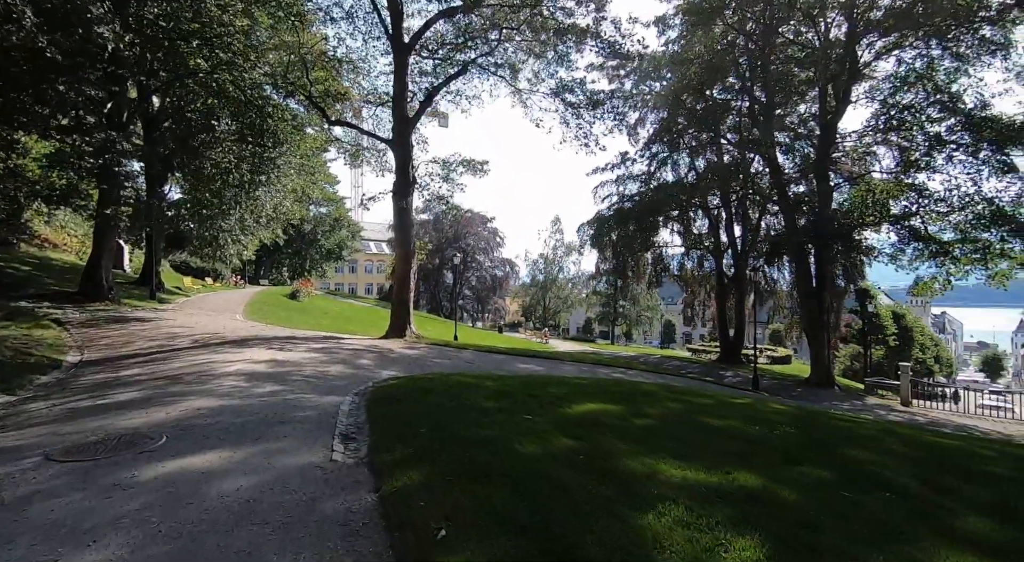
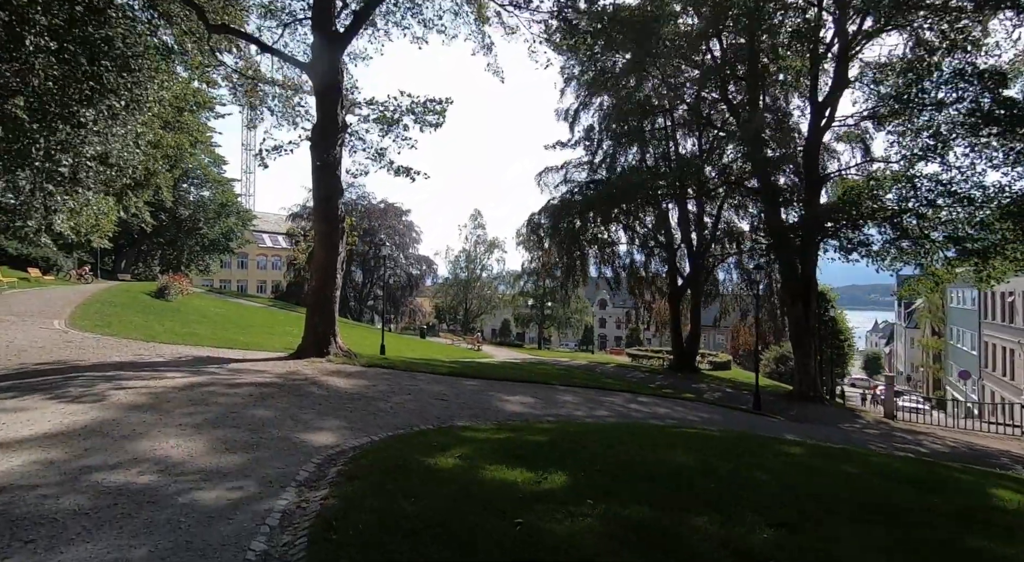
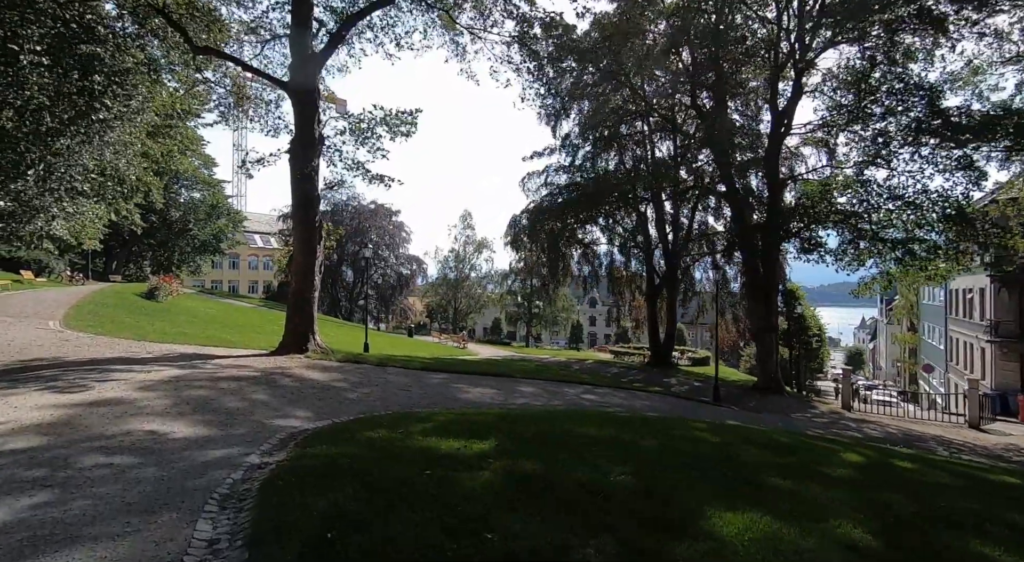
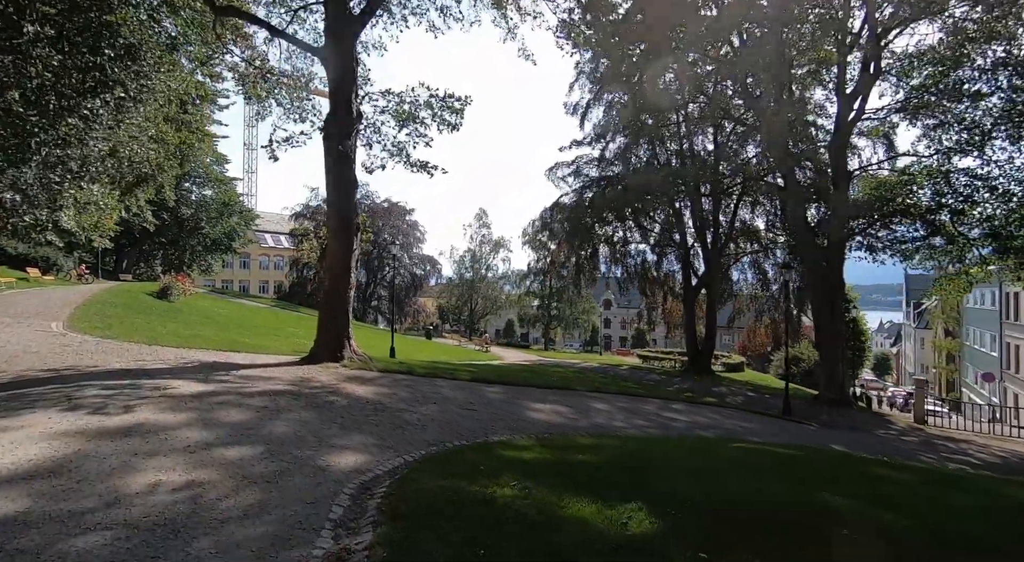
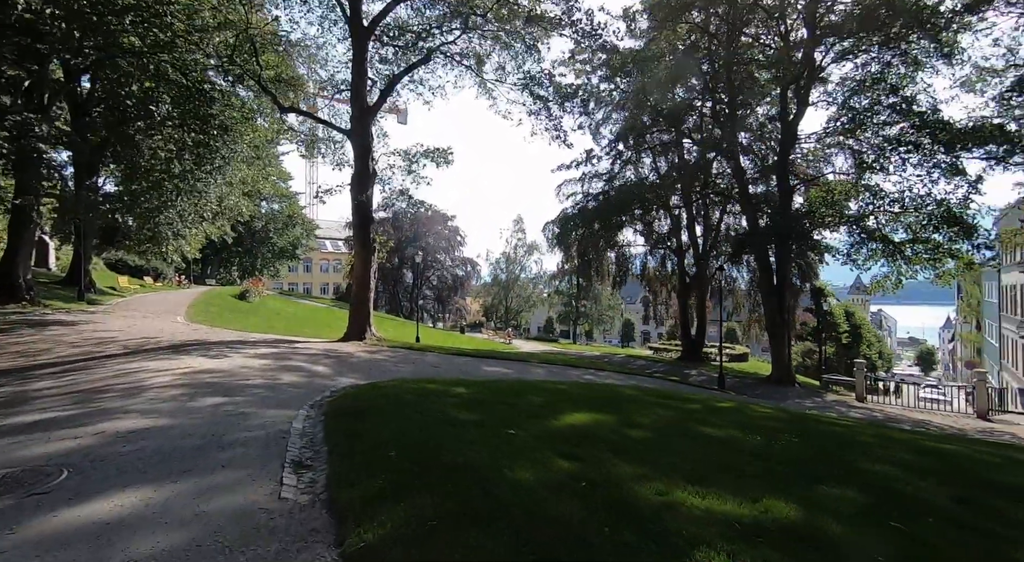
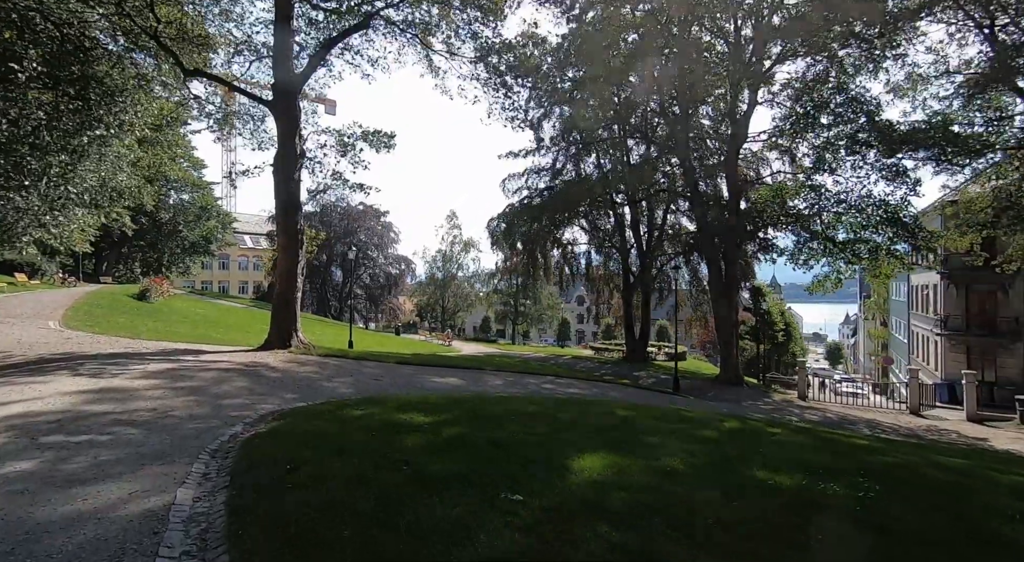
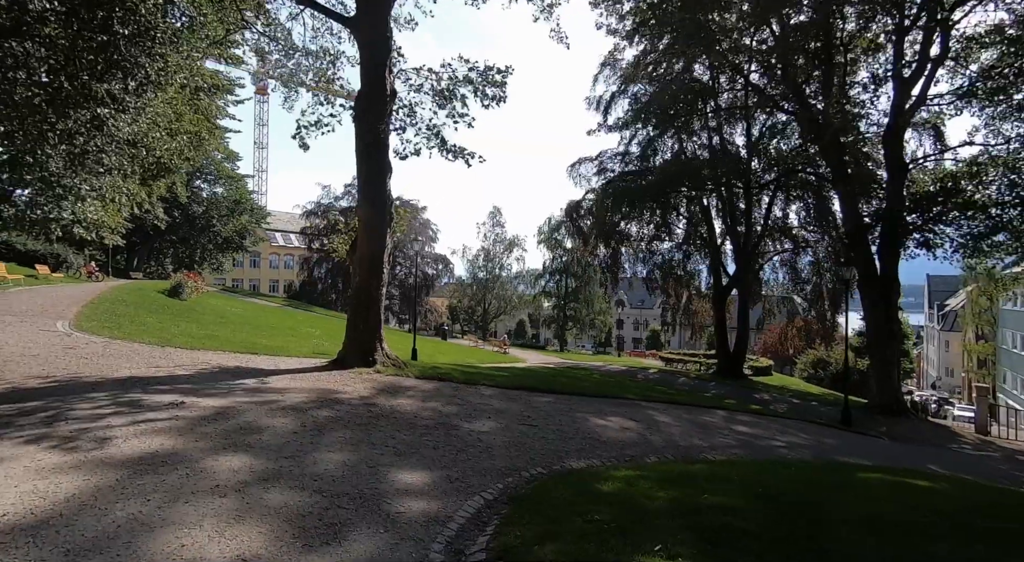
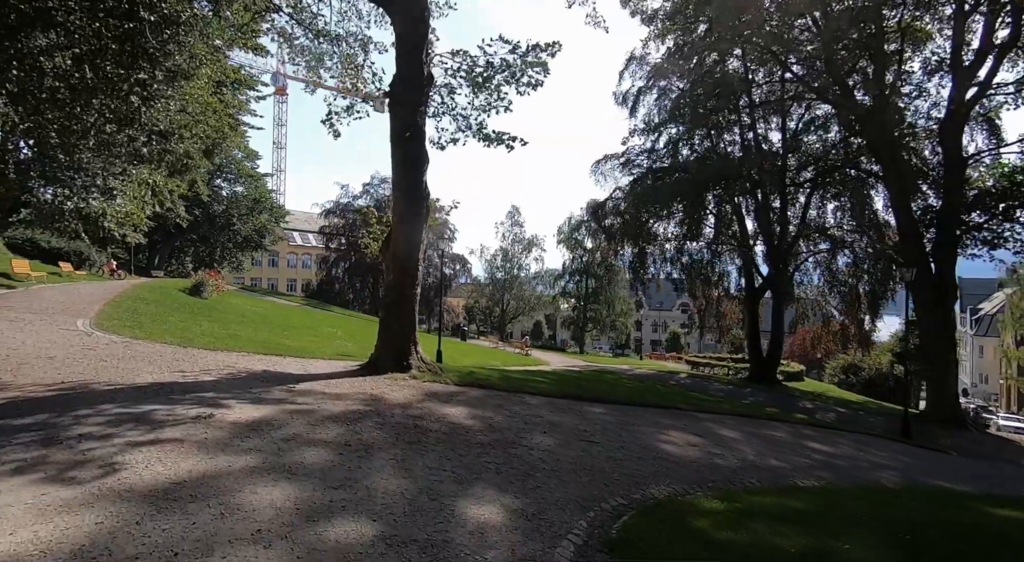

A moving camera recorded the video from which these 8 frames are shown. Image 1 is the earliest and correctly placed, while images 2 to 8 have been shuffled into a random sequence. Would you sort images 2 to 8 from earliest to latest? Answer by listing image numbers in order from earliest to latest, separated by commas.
5, 6, 3, 2, 4, 7, 8
